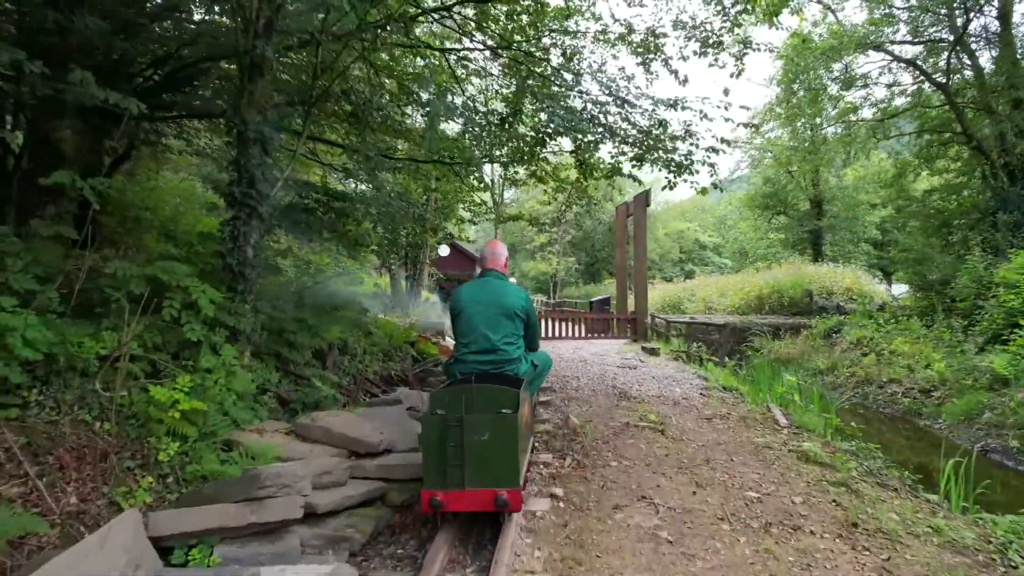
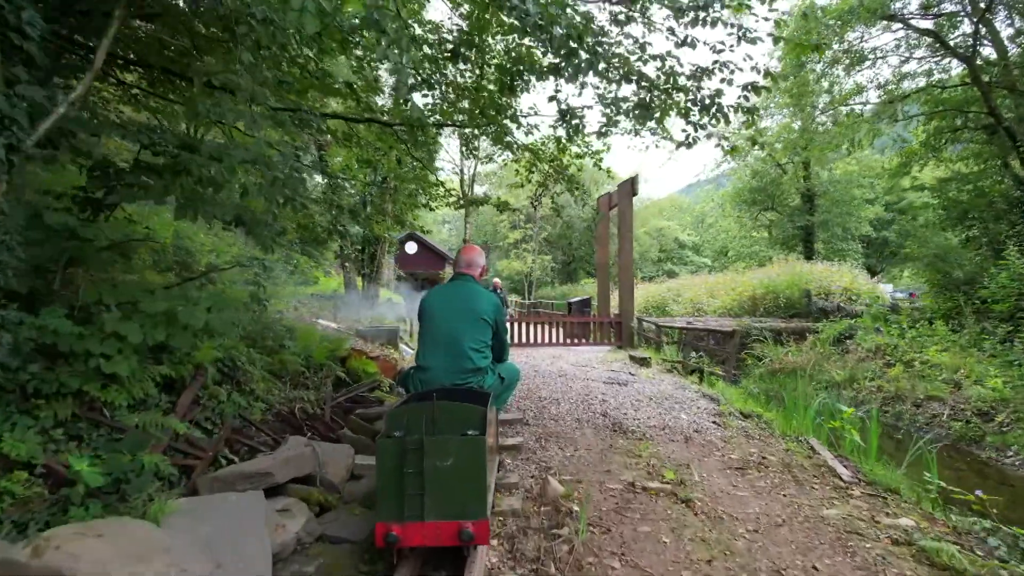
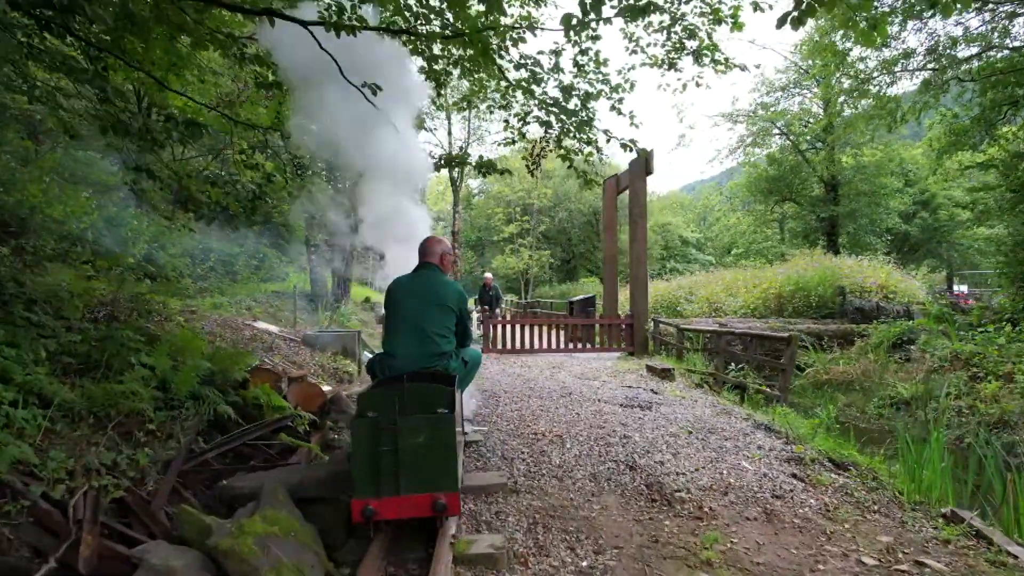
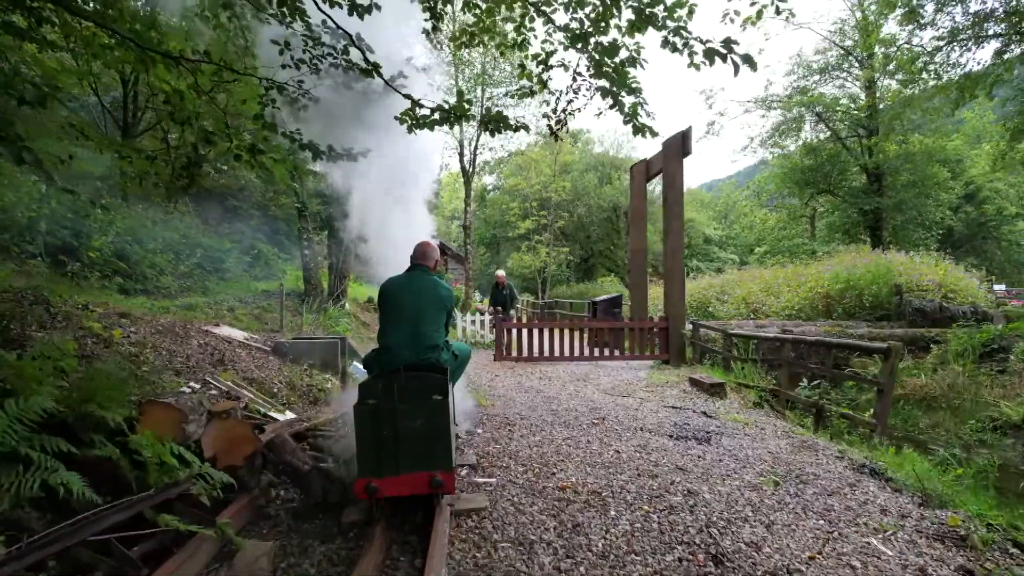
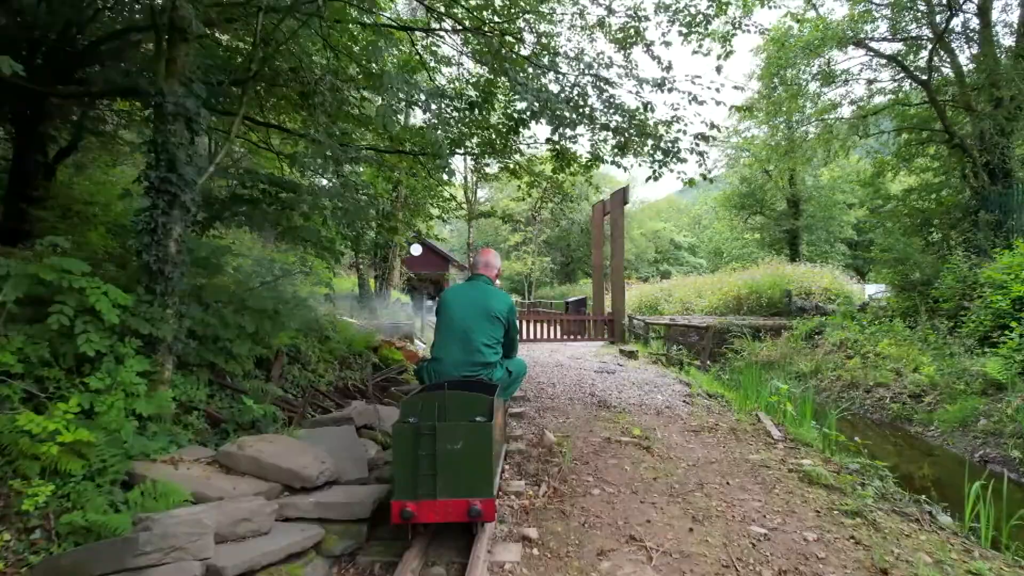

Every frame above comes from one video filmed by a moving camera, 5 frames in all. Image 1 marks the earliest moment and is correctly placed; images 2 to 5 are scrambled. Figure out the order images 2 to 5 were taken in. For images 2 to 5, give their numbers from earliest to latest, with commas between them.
5, 2, 3, 4
